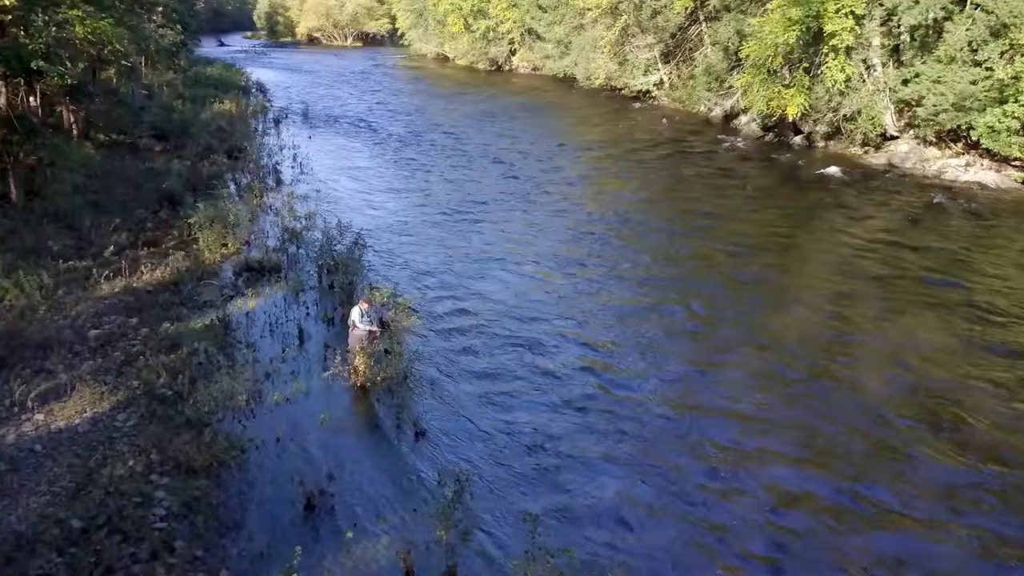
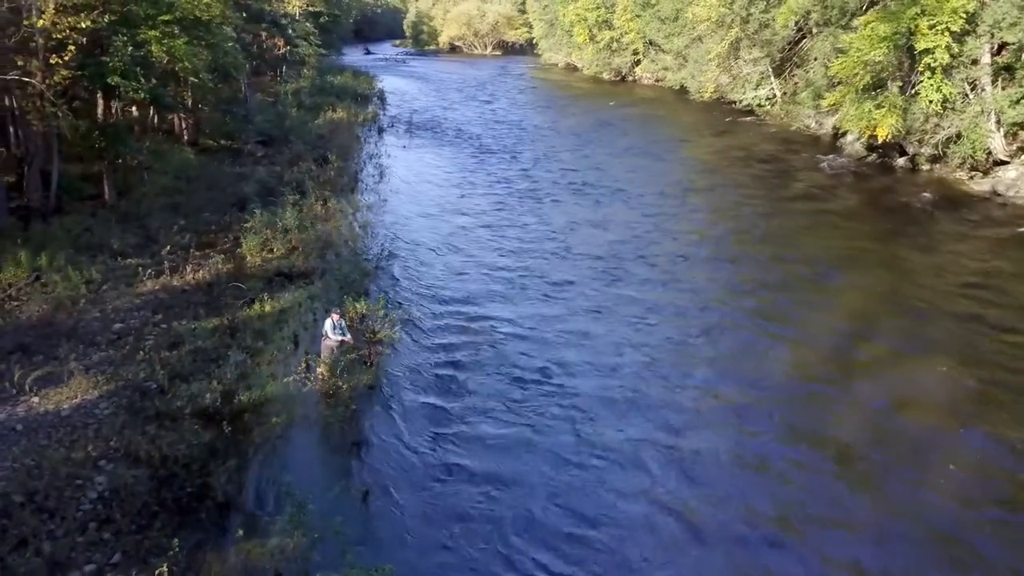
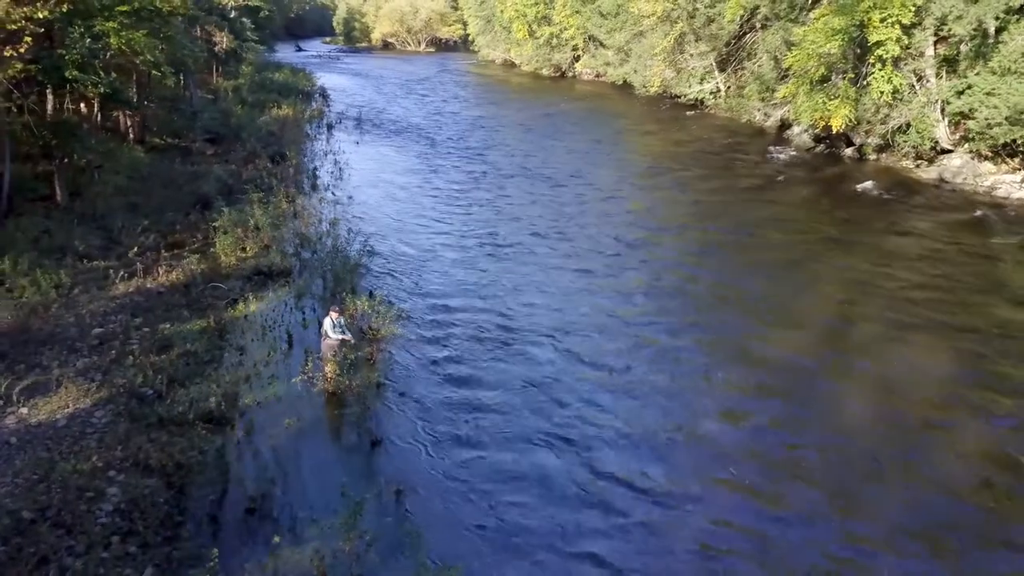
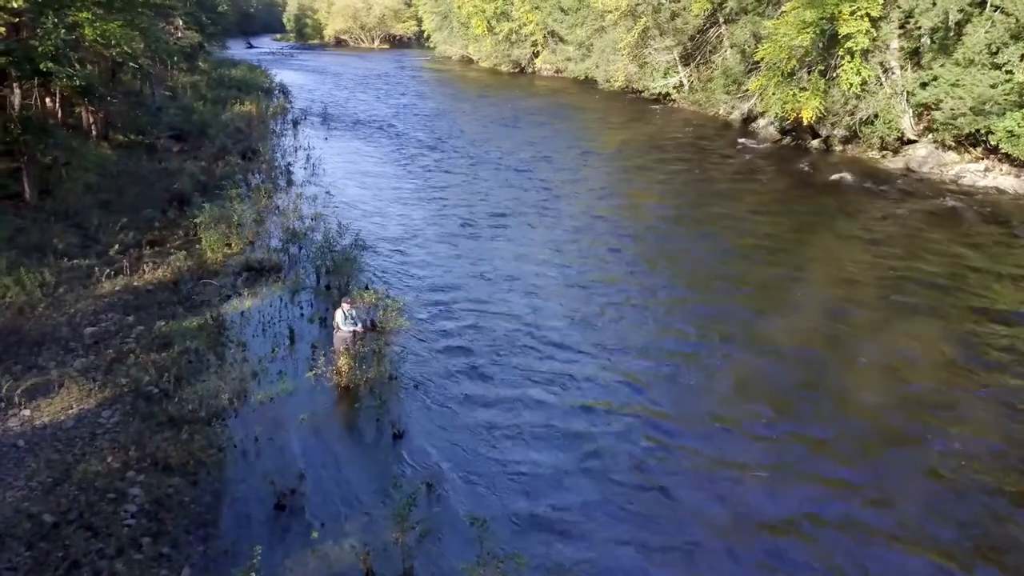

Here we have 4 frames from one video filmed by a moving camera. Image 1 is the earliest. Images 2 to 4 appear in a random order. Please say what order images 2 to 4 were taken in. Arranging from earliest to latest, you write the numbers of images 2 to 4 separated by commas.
4, 3, 2
